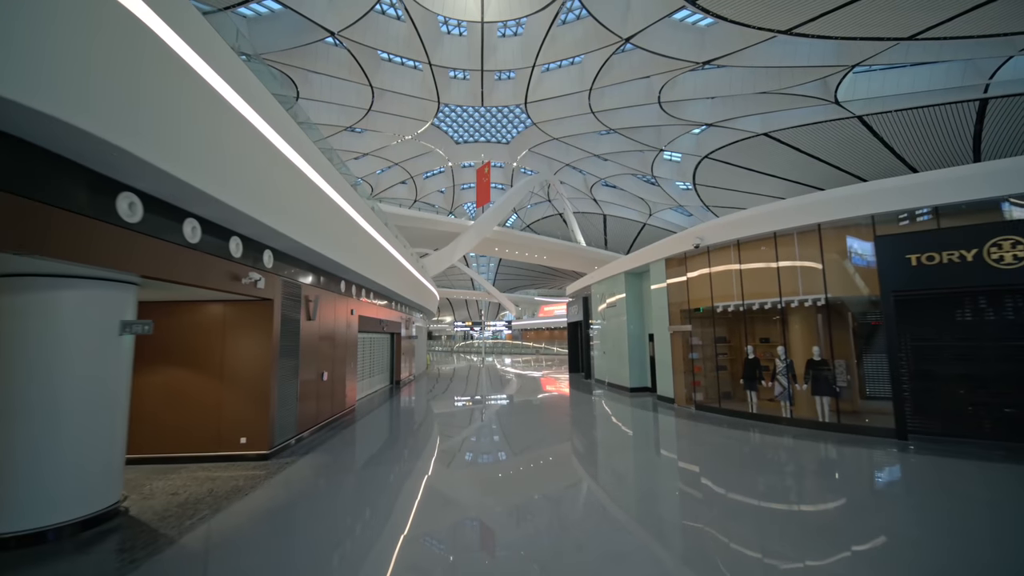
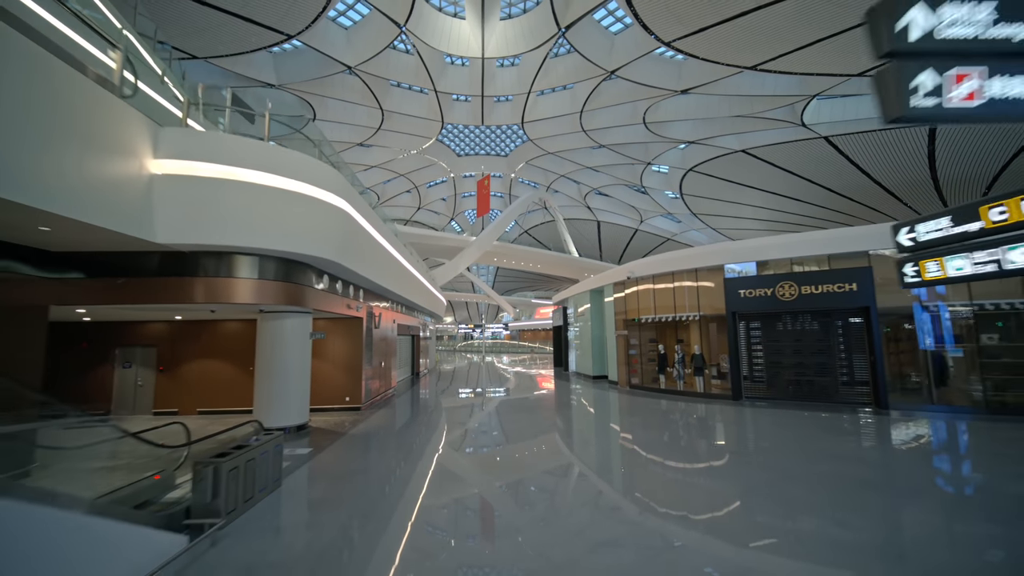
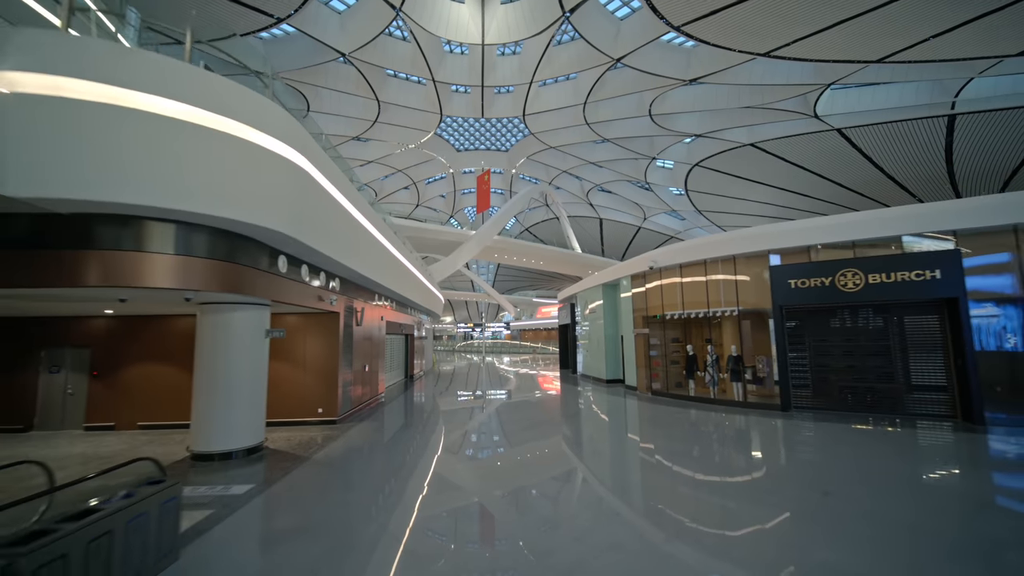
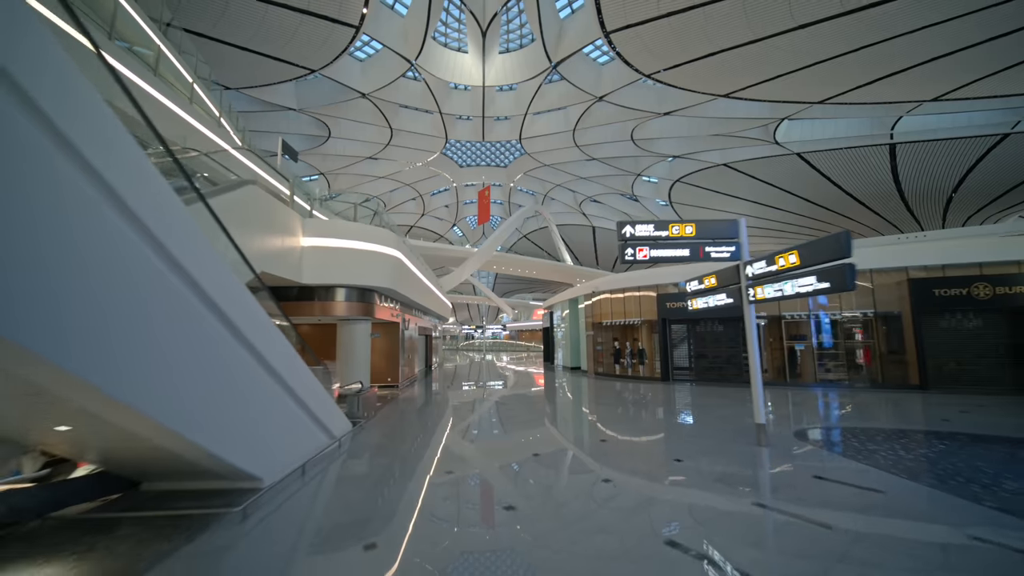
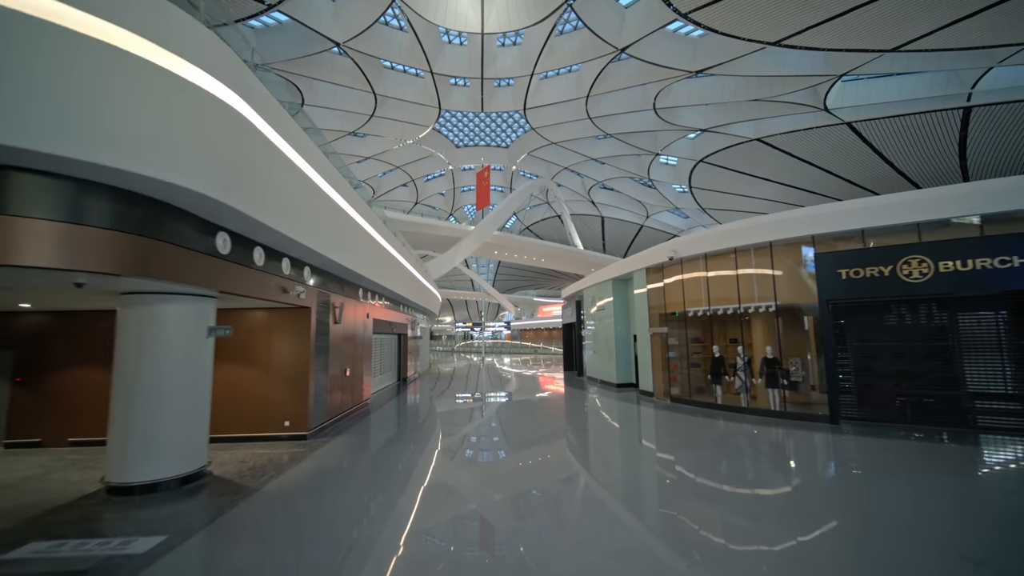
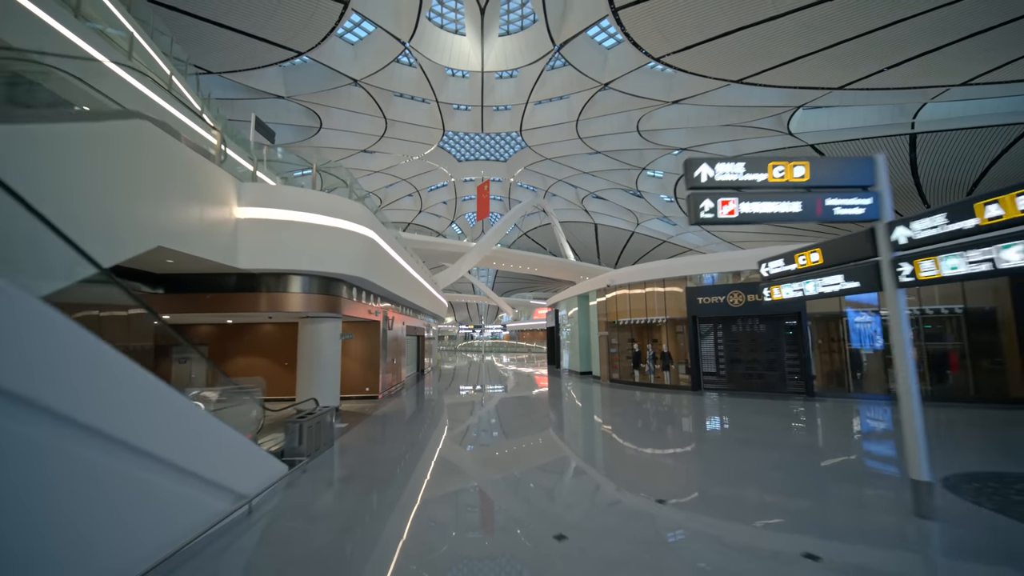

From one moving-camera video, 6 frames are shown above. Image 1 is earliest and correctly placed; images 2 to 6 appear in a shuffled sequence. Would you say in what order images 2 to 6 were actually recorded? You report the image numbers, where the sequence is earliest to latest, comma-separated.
5, 3, 2, 6, 4
